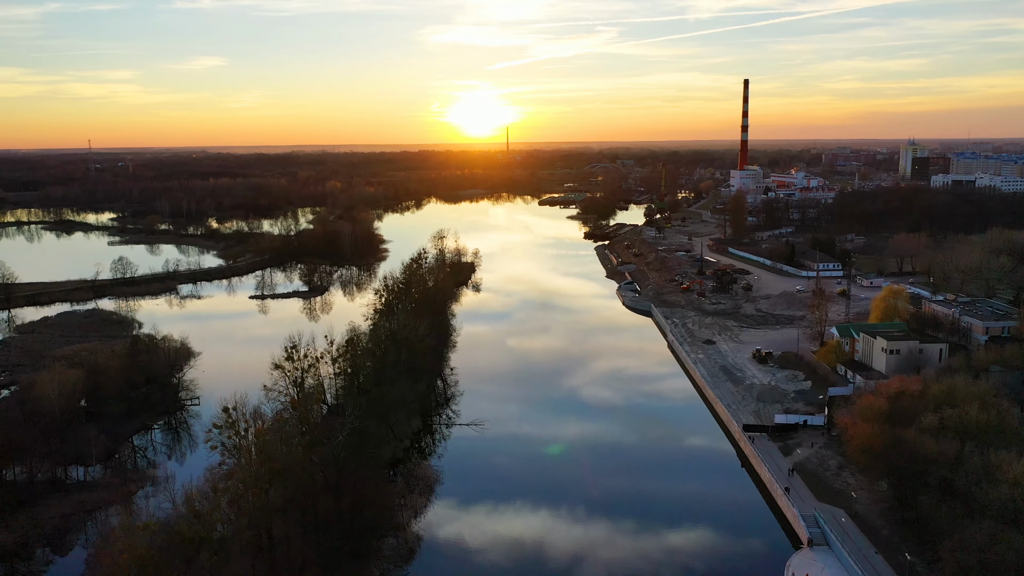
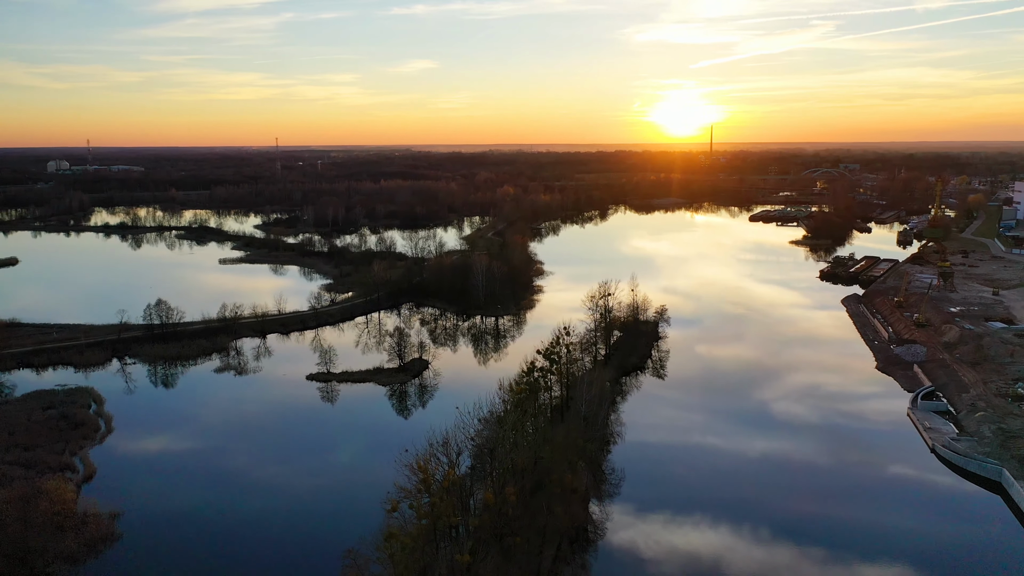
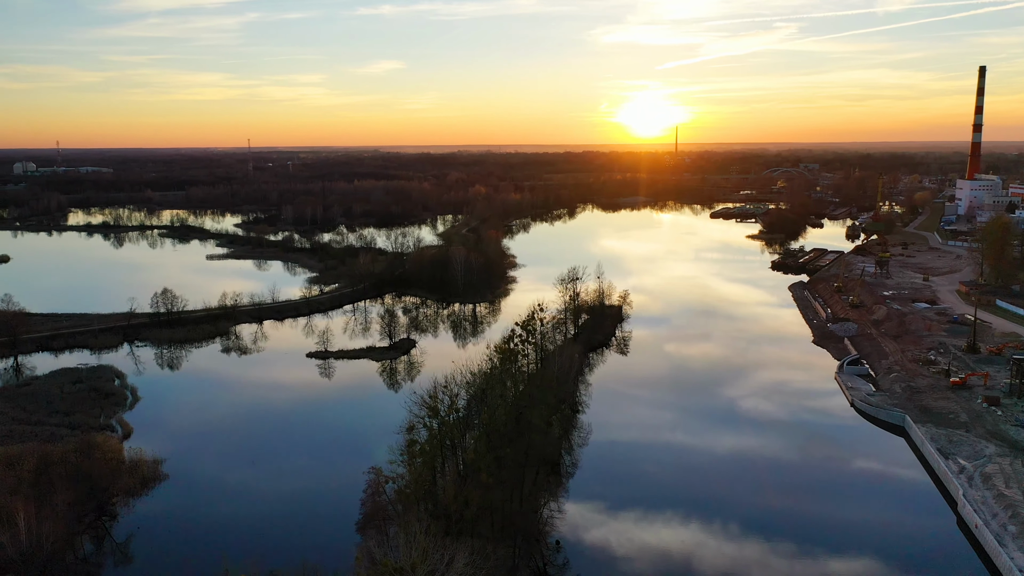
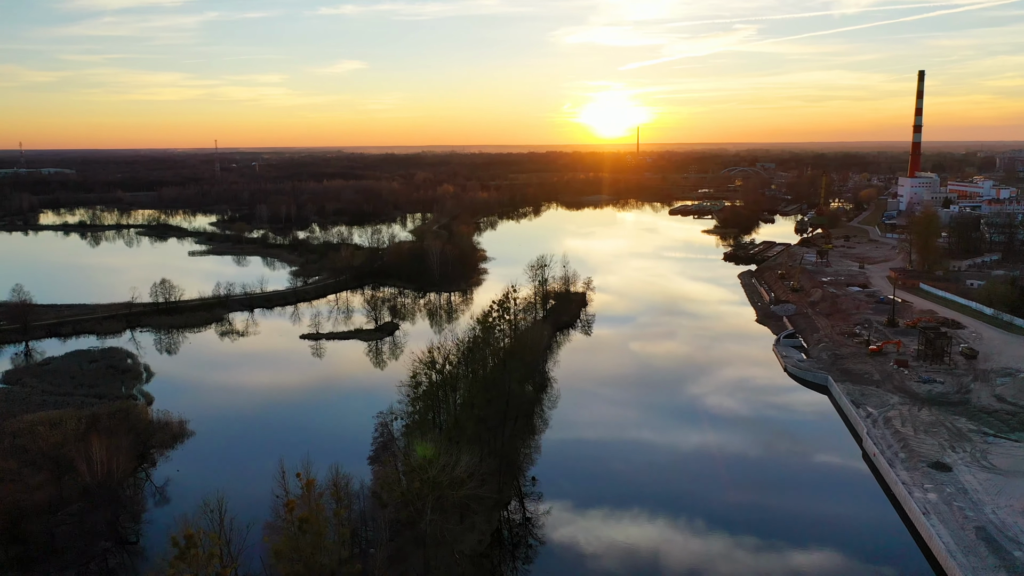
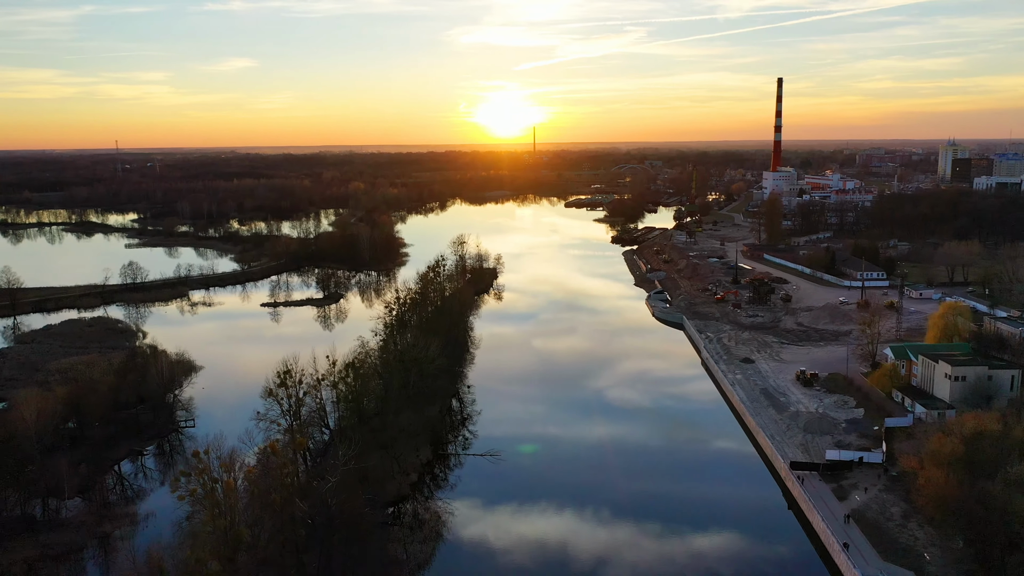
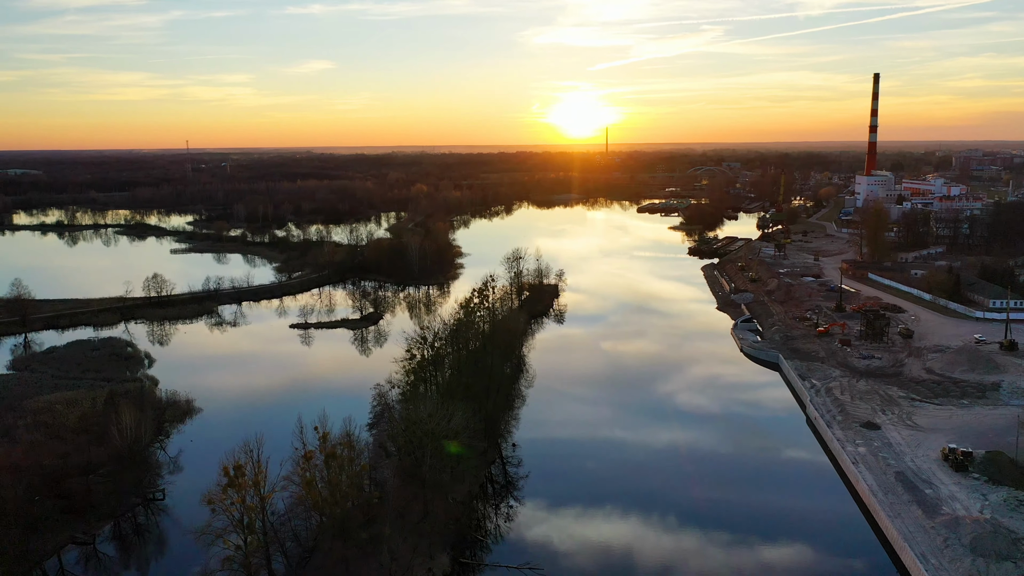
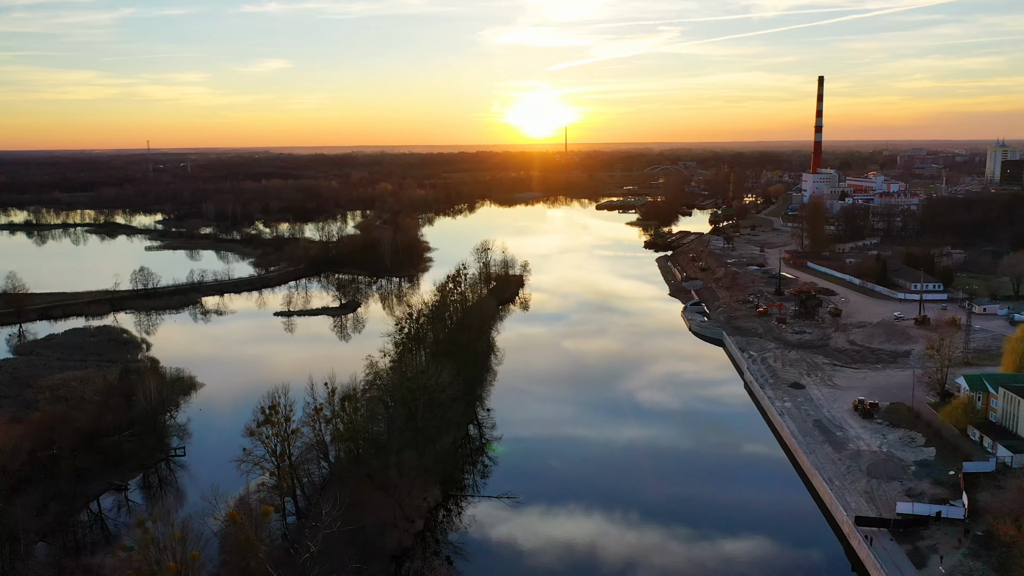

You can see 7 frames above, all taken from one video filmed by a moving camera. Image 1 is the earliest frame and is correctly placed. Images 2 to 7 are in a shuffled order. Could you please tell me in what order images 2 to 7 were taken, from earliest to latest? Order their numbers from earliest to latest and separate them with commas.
5, 7, 6, 4, 3, 2
